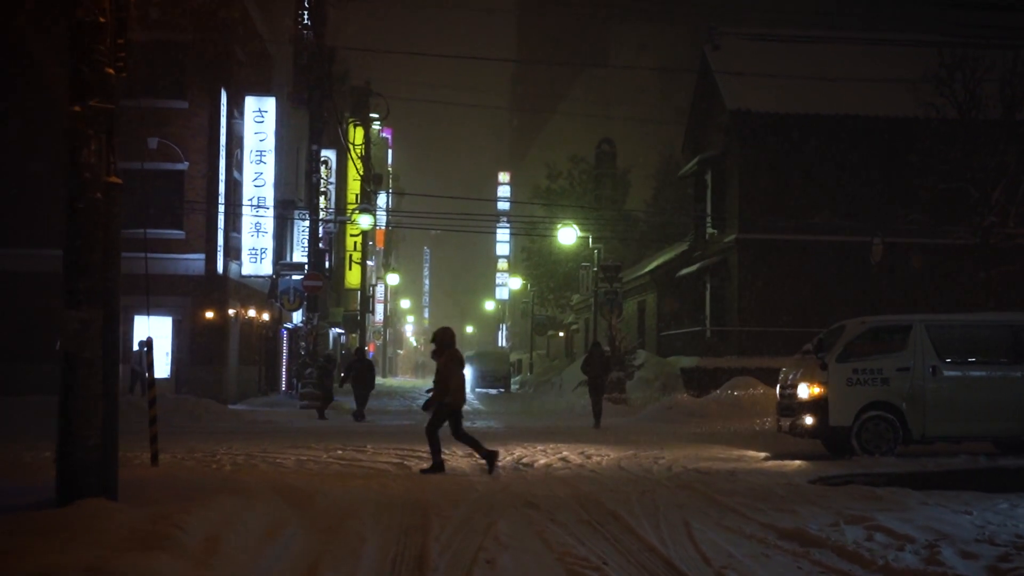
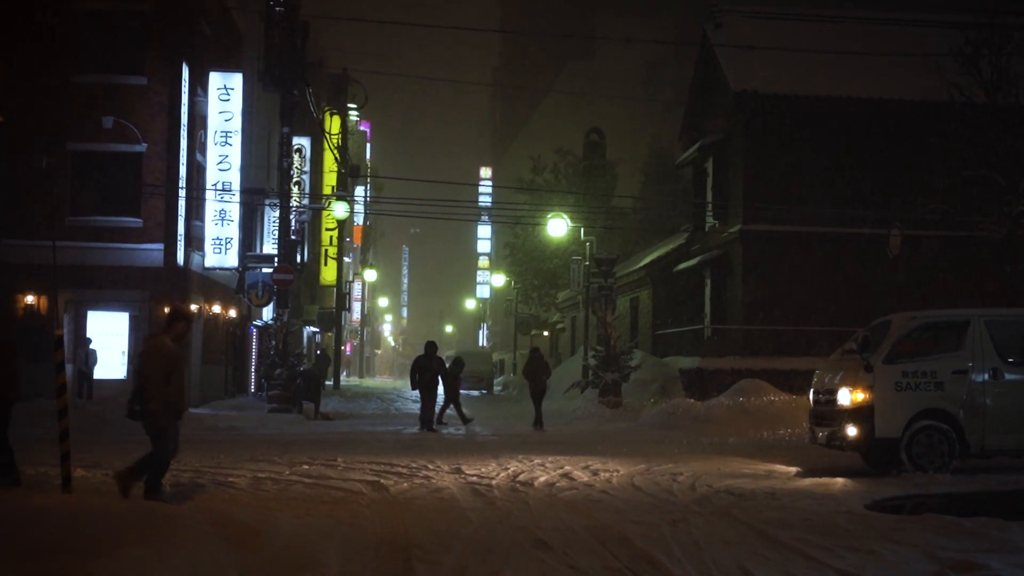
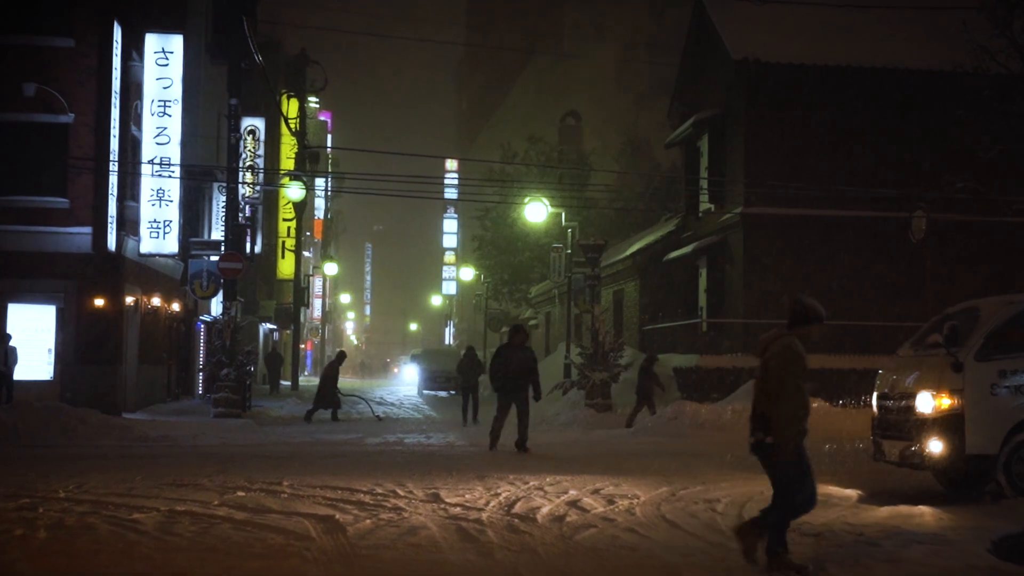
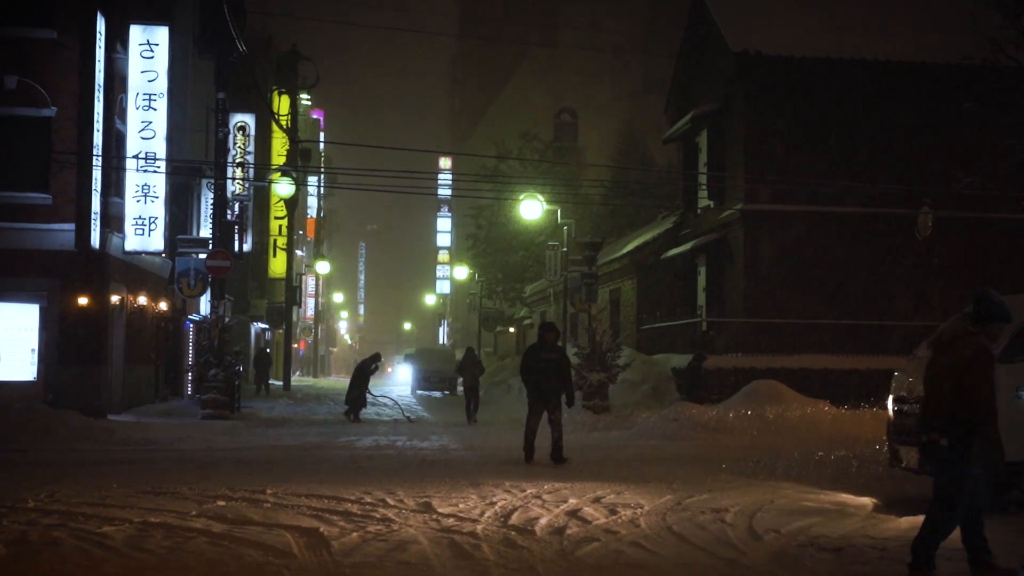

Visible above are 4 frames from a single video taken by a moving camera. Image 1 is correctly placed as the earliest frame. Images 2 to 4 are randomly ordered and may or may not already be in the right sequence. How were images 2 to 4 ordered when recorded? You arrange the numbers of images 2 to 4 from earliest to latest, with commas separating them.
2, 3, 4
